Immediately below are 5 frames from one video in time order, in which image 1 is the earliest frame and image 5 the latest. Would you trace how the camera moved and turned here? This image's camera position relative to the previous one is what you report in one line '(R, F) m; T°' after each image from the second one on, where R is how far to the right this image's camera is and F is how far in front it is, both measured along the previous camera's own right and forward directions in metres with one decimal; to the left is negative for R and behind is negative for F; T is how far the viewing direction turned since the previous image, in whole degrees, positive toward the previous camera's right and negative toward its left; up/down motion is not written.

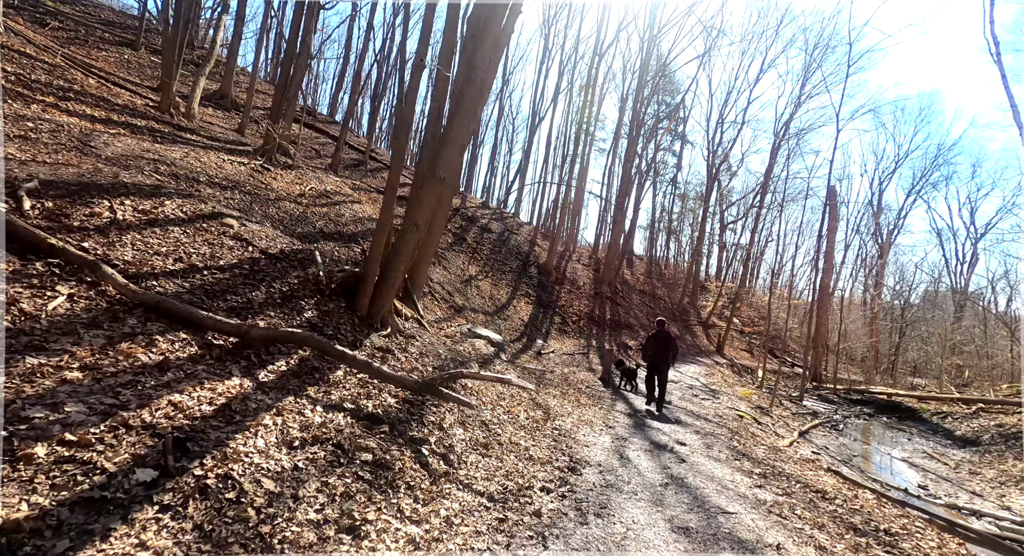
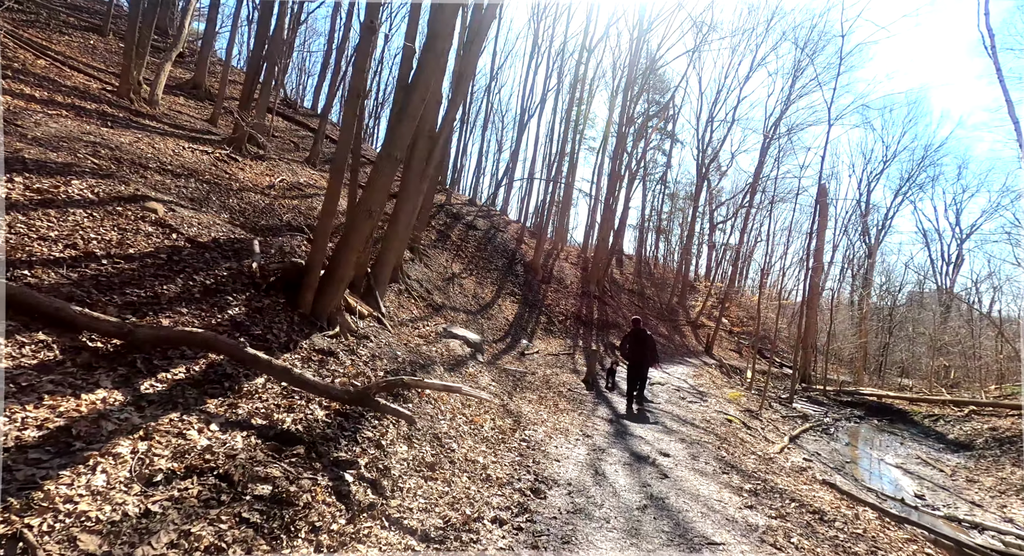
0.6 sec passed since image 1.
(+0.3, +0.6) m; +1°
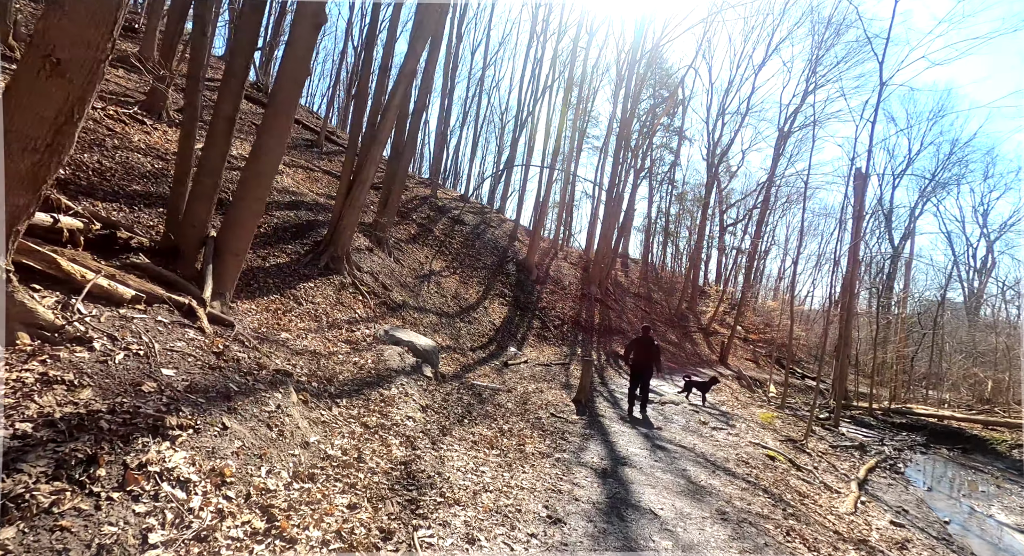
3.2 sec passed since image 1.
(+0.7, +3.0) m; -1°
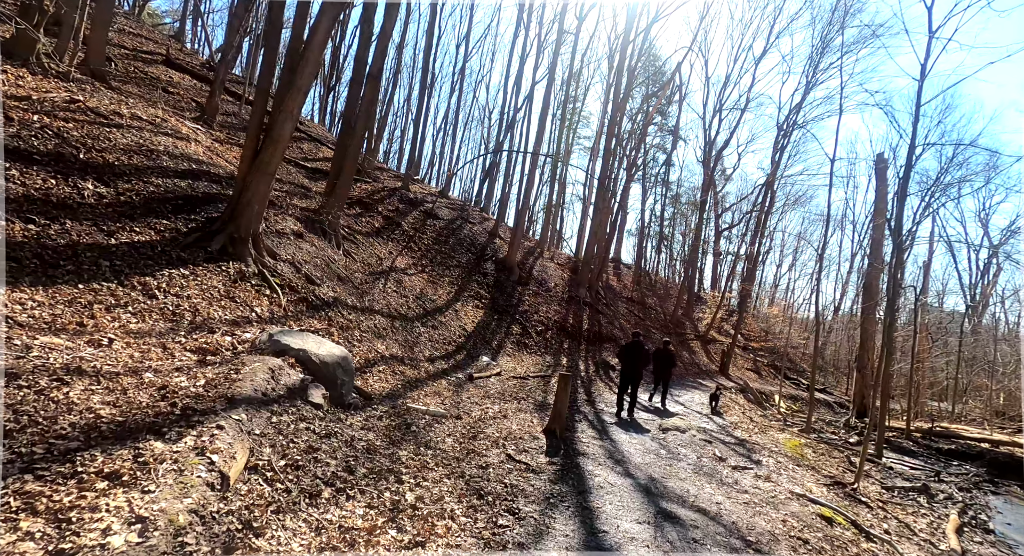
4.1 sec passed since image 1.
(+0.6, +2.6) m; +1°
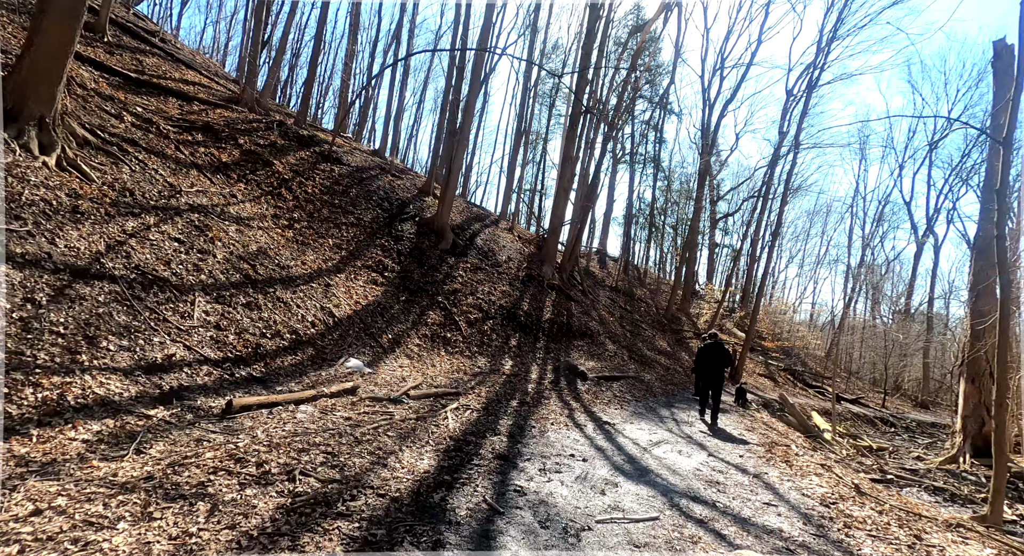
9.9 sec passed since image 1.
(+1.8, +6.7) m; +1°
